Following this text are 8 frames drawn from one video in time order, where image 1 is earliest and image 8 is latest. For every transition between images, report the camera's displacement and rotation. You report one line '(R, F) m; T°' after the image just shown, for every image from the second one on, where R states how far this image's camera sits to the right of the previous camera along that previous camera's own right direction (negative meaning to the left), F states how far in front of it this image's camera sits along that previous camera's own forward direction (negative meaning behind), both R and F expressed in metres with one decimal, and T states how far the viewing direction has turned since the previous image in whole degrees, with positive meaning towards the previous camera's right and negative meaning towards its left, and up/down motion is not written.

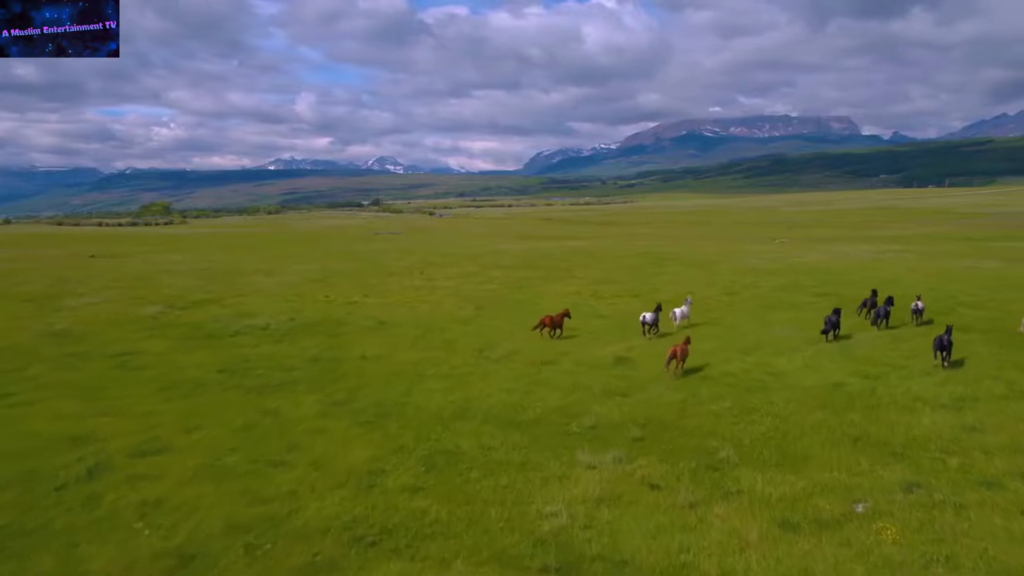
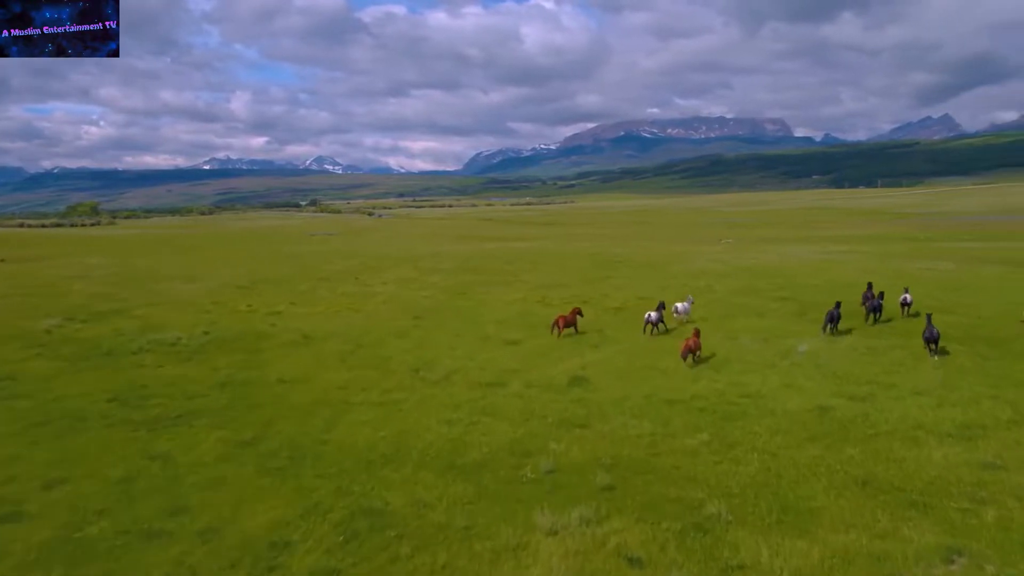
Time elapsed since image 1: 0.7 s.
(0.0, +3.2) m; +4°
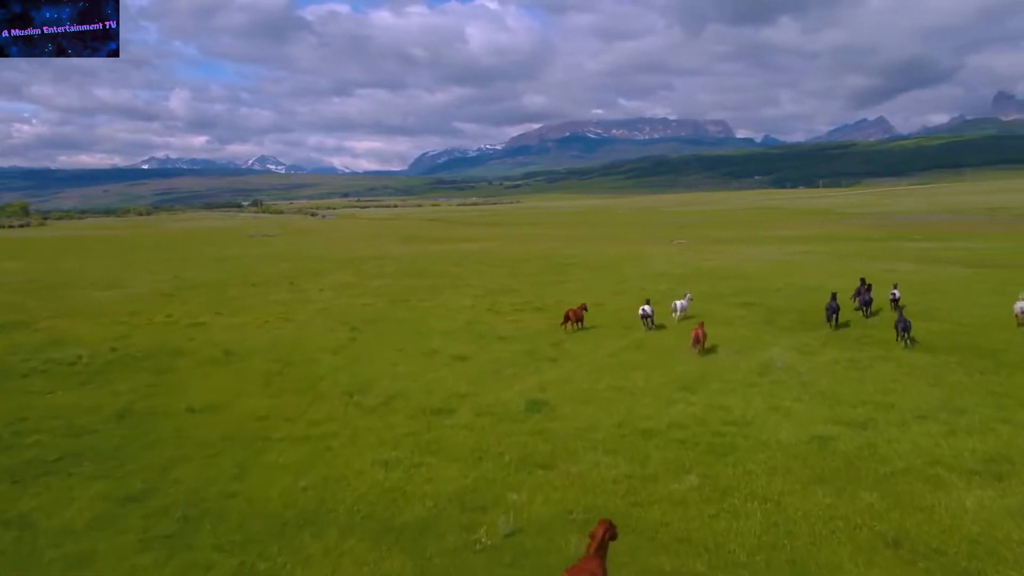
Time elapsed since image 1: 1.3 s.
(0.0, +3.0) m; +3°
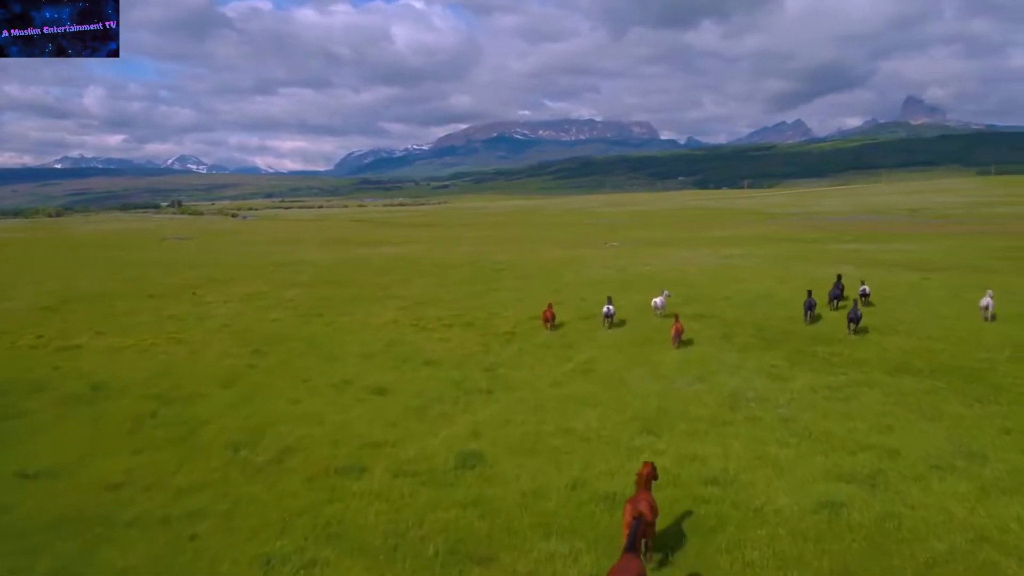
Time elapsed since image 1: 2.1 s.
(+0.1, +3.9) m; +5°
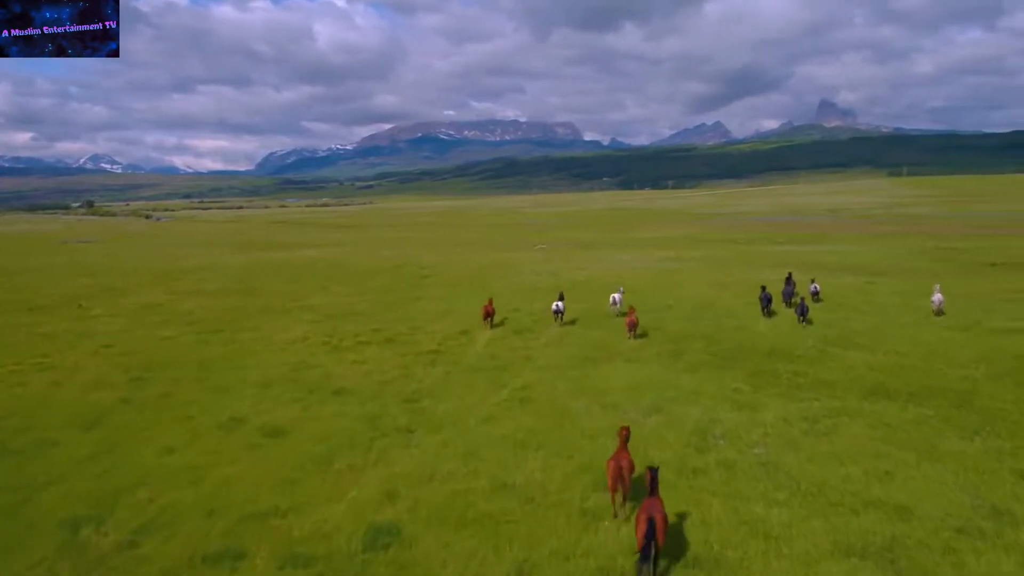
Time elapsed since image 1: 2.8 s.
(+0.1, +3.4) m; +5°
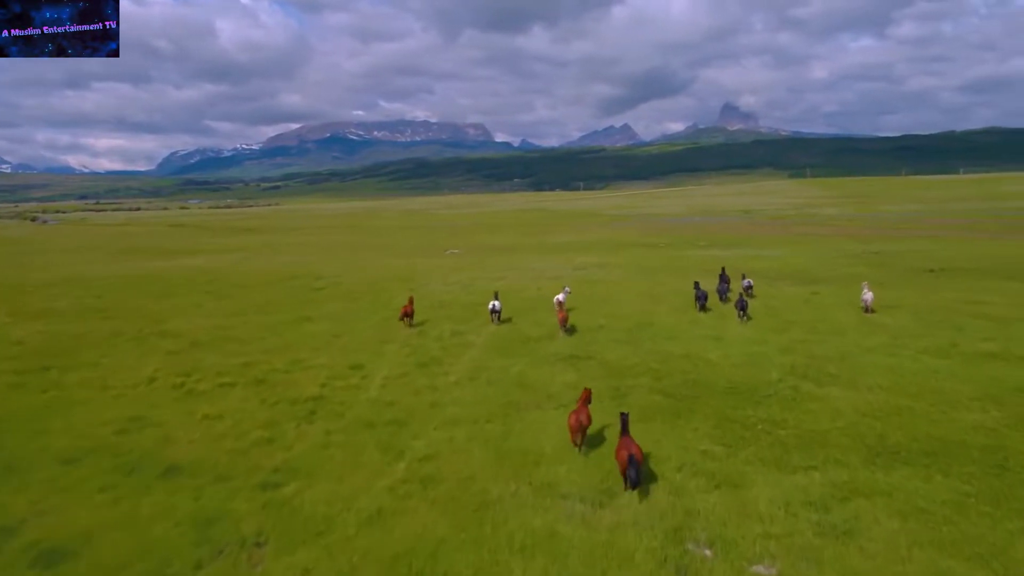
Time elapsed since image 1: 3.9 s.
(+0.3, +5.5) m; +6°
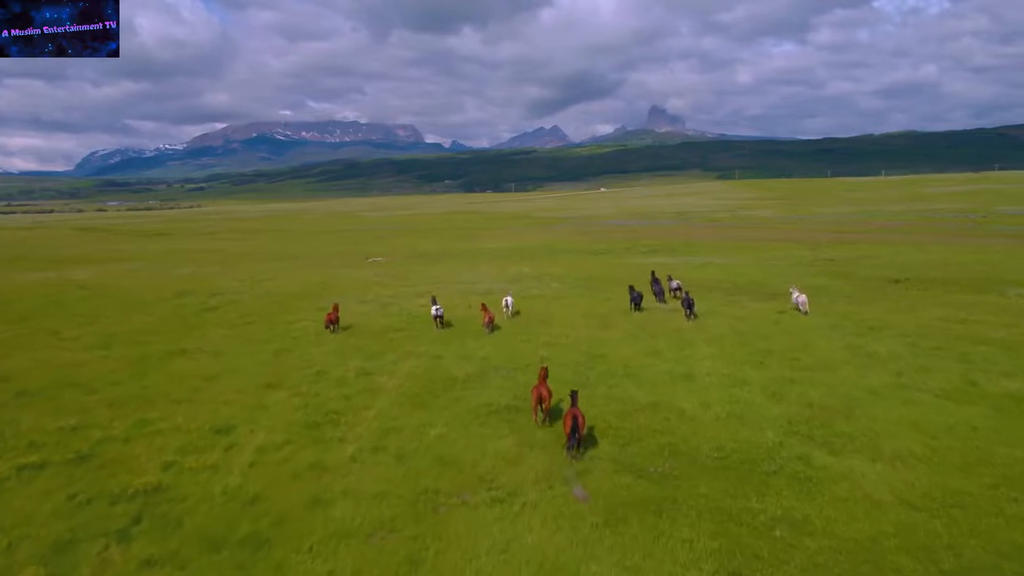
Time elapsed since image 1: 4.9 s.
(+0.3, +5.8) m; +4°
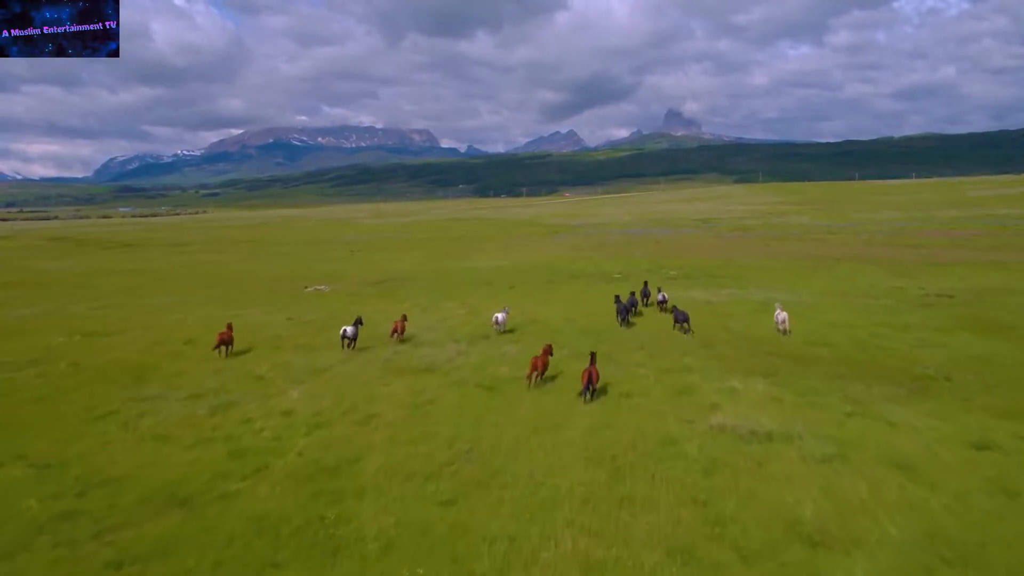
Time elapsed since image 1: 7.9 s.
(+1.8, +17.5) m; -1°
